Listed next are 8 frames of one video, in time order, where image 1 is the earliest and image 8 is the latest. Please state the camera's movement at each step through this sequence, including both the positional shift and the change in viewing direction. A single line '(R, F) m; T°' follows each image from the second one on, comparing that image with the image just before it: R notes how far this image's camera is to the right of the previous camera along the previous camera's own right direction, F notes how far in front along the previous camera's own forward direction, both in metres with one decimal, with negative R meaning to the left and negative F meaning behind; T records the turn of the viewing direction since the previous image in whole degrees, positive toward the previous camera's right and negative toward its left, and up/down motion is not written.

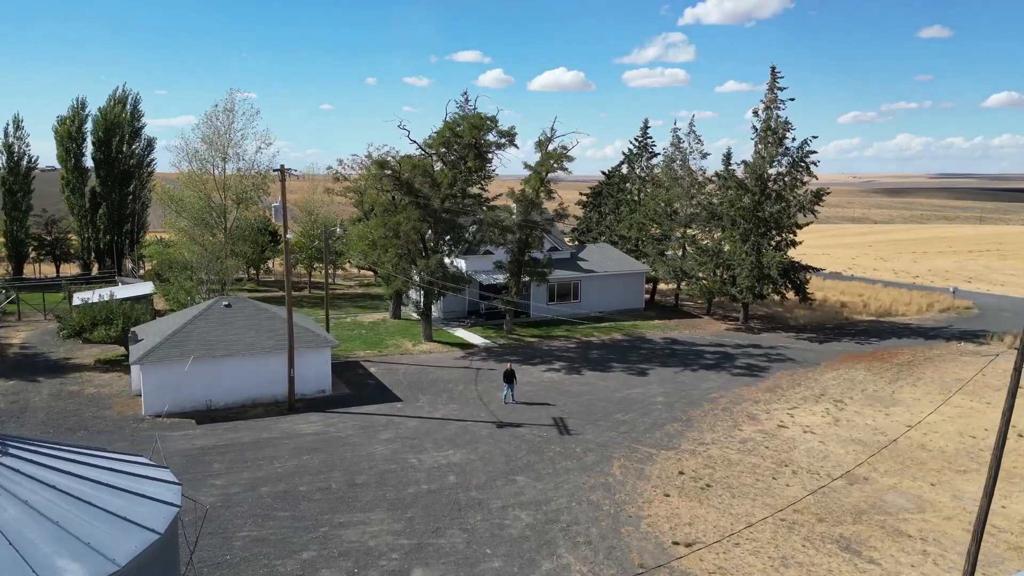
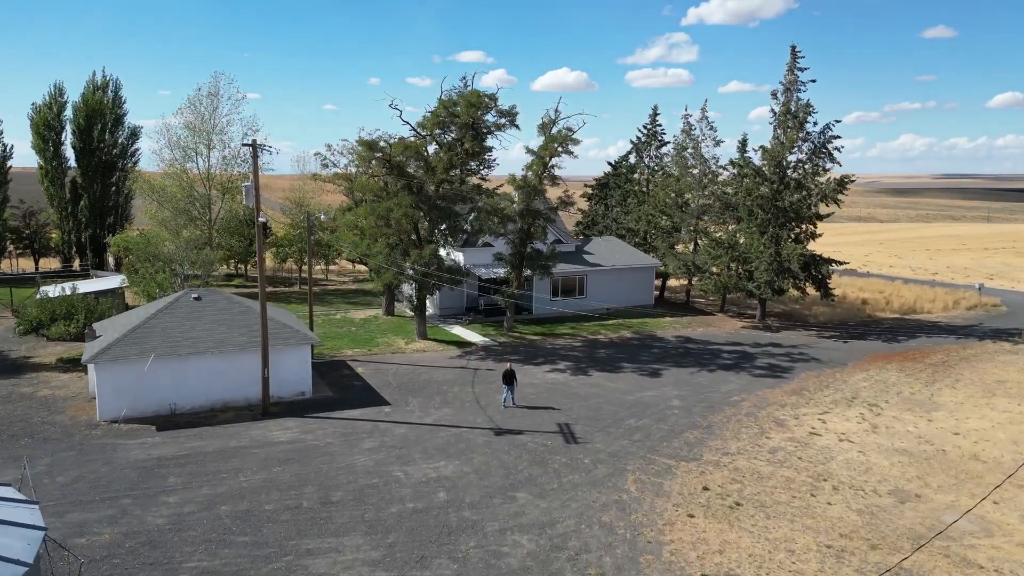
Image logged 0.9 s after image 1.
(+0.1, +2.5) m; 0°
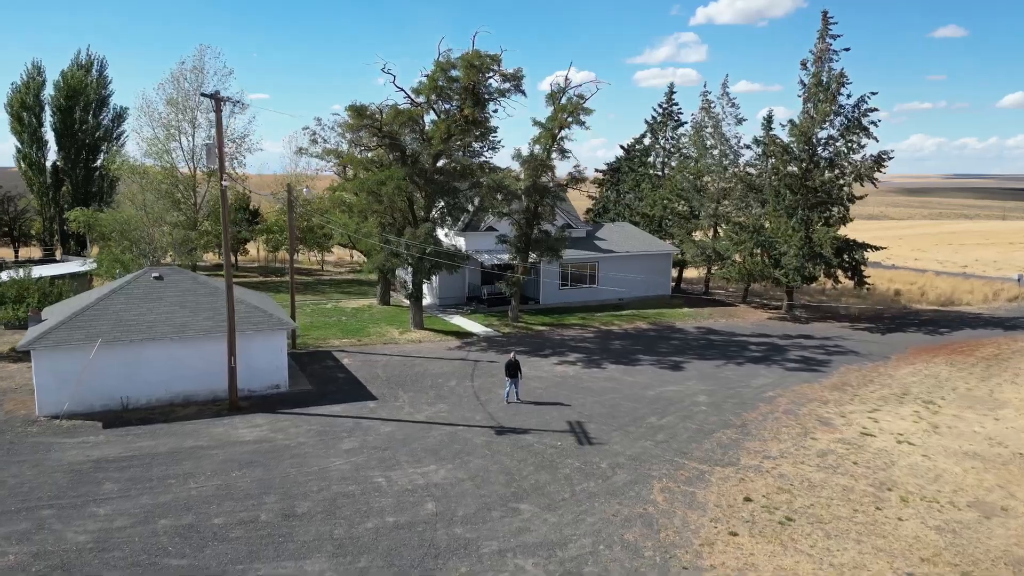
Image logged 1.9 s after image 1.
(+0.1, +2.8) m; -1°
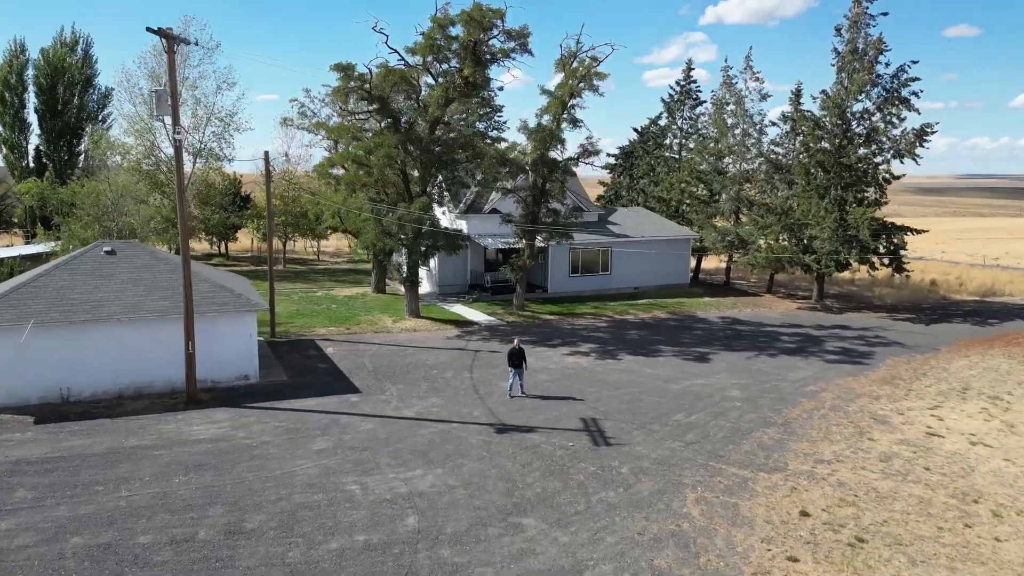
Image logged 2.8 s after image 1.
(+0.1, +2.6) m; -1°
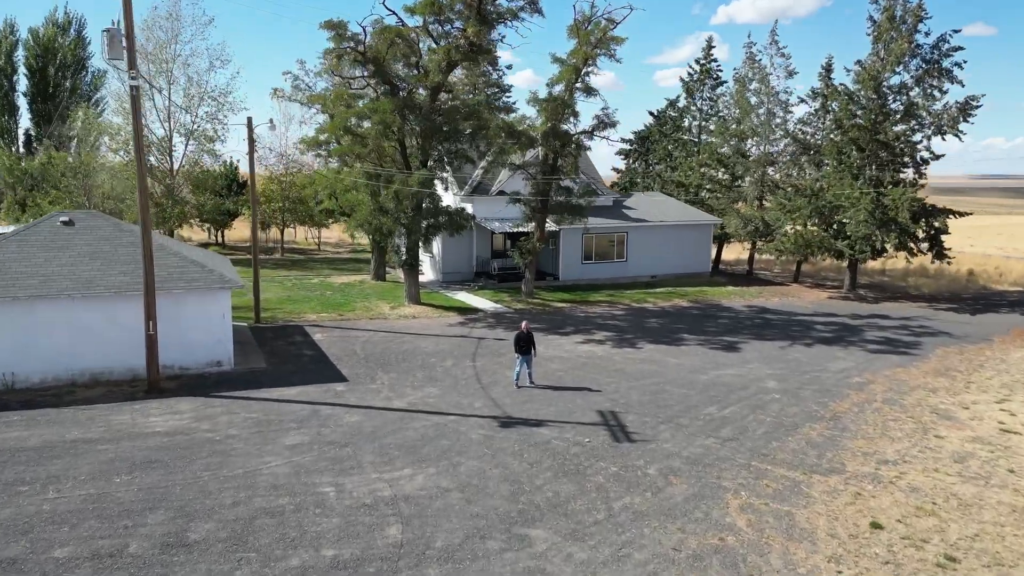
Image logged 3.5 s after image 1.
(+0.1, +2.0) m; -1°
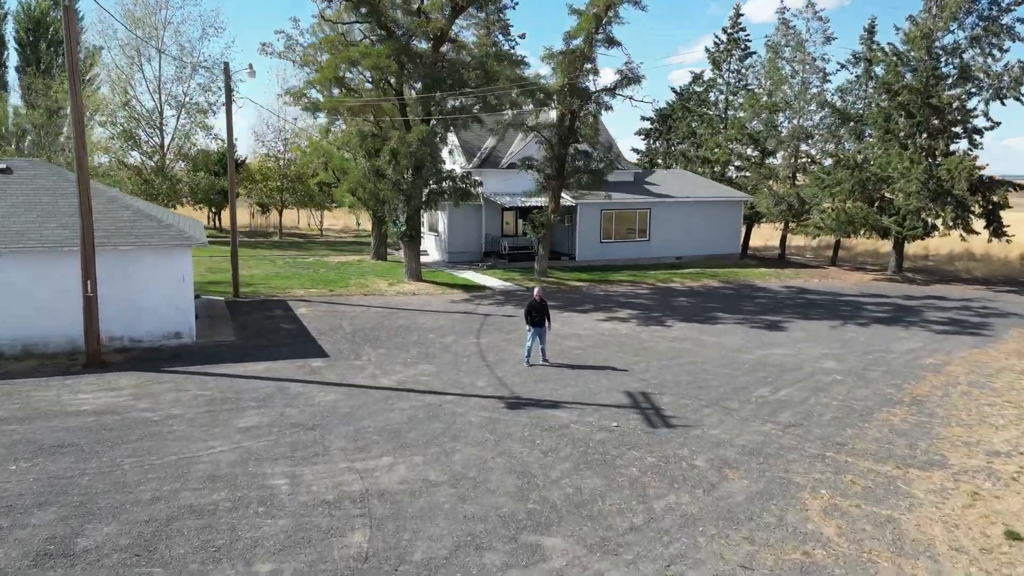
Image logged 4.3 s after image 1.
(+0.1, +2.4) m; -1°
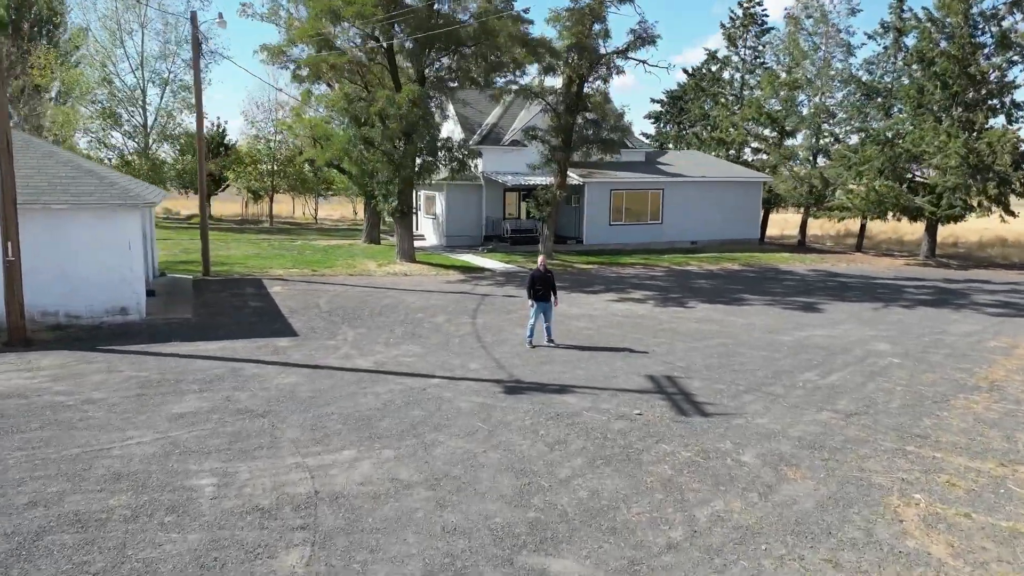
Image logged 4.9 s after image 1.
(+0.1, +1.8) m; 0°
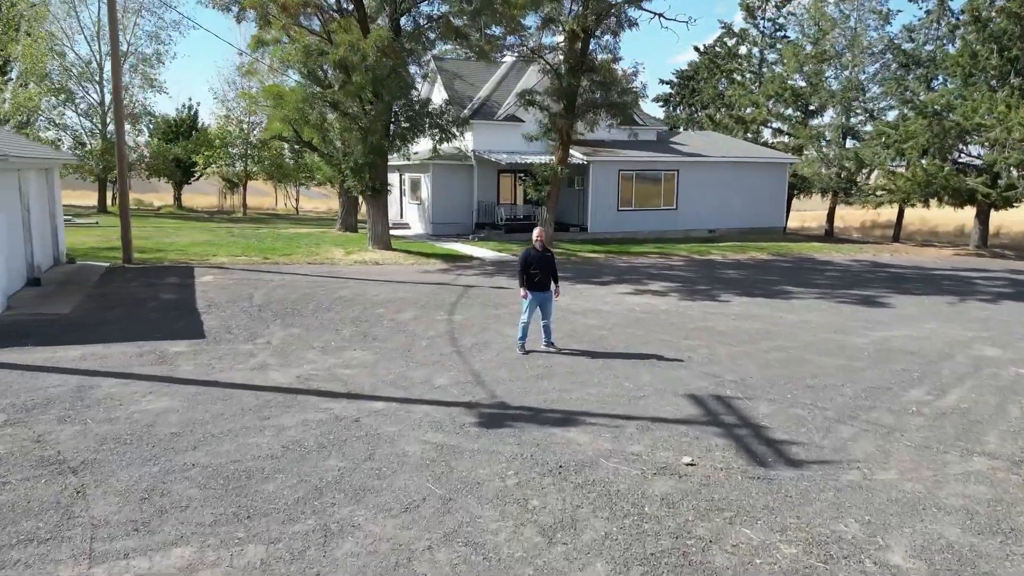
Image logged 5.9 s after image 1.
(+0.2, +2.9) m; 0°
